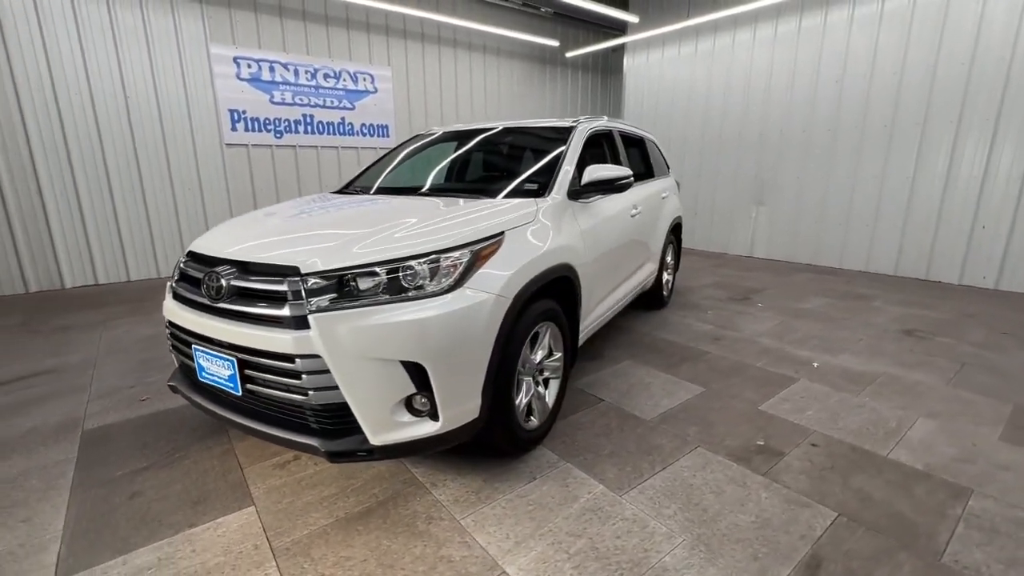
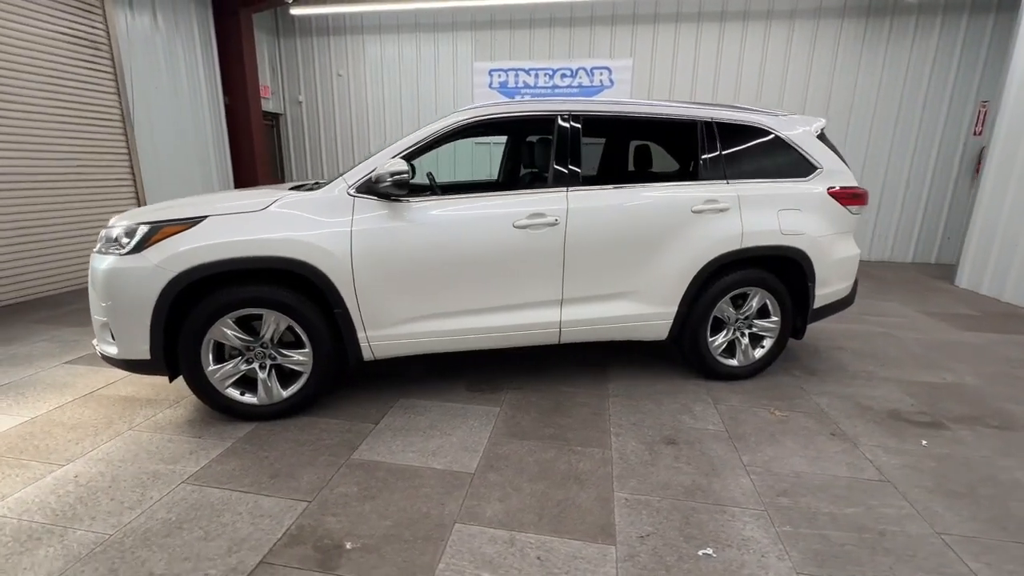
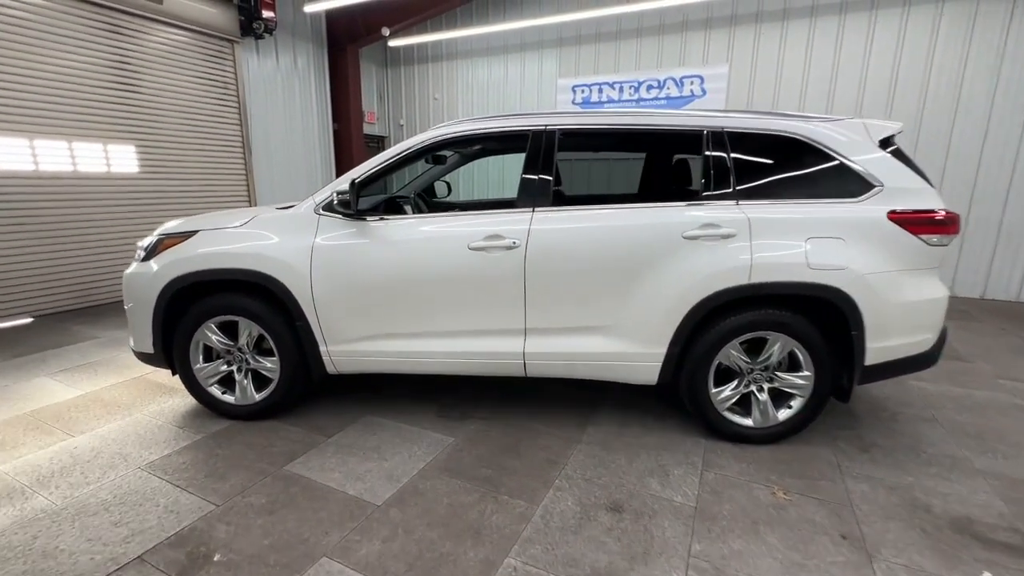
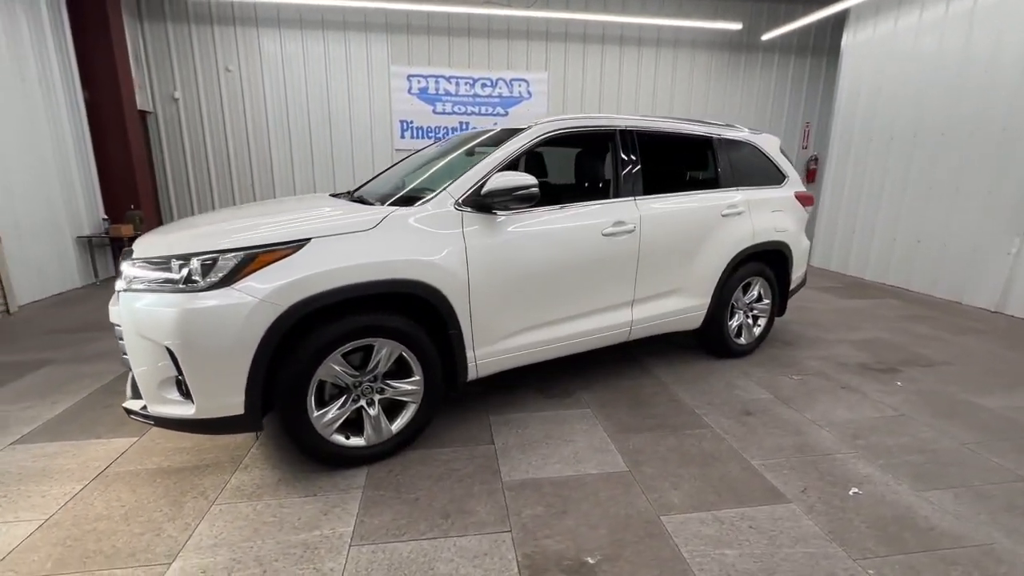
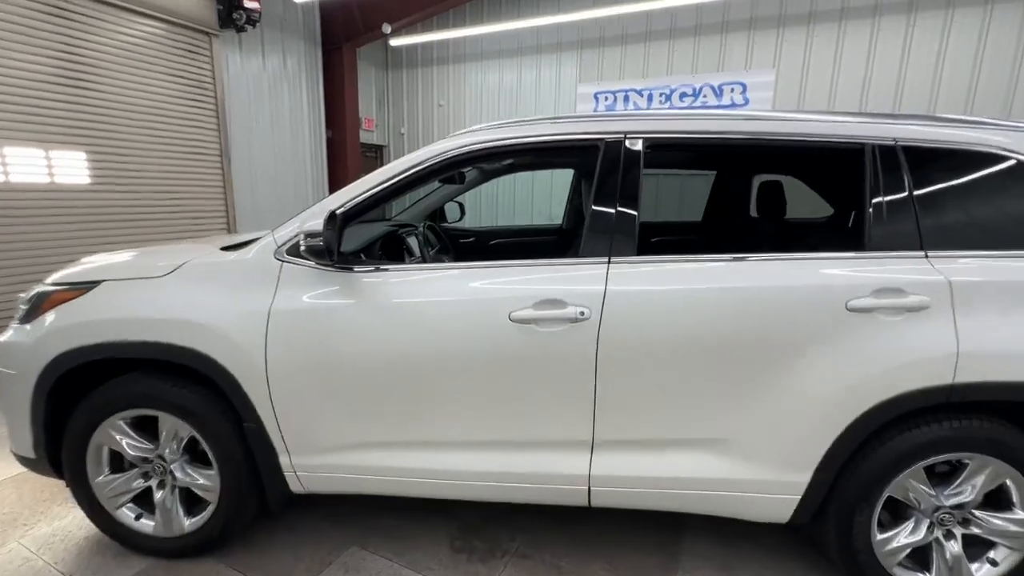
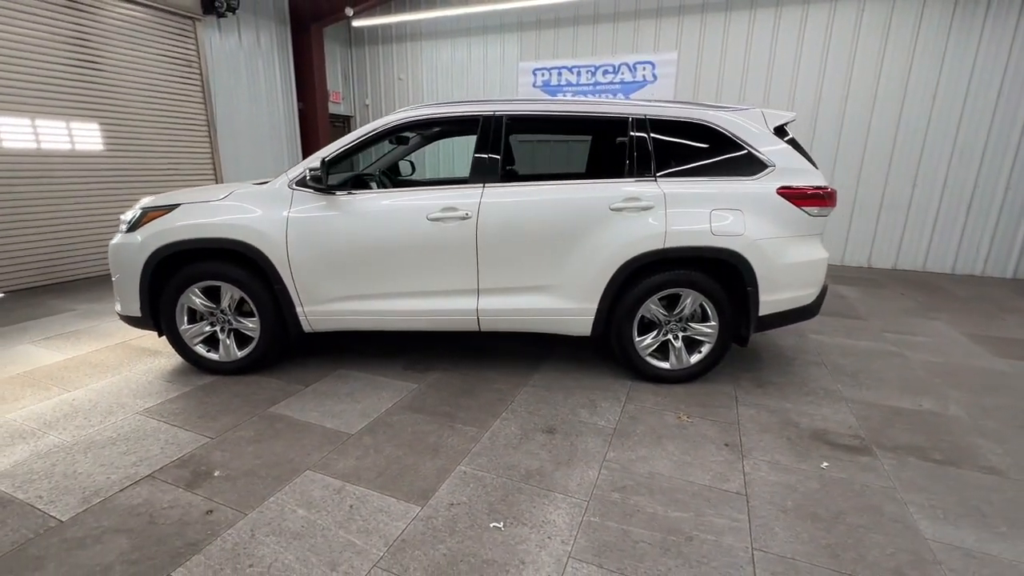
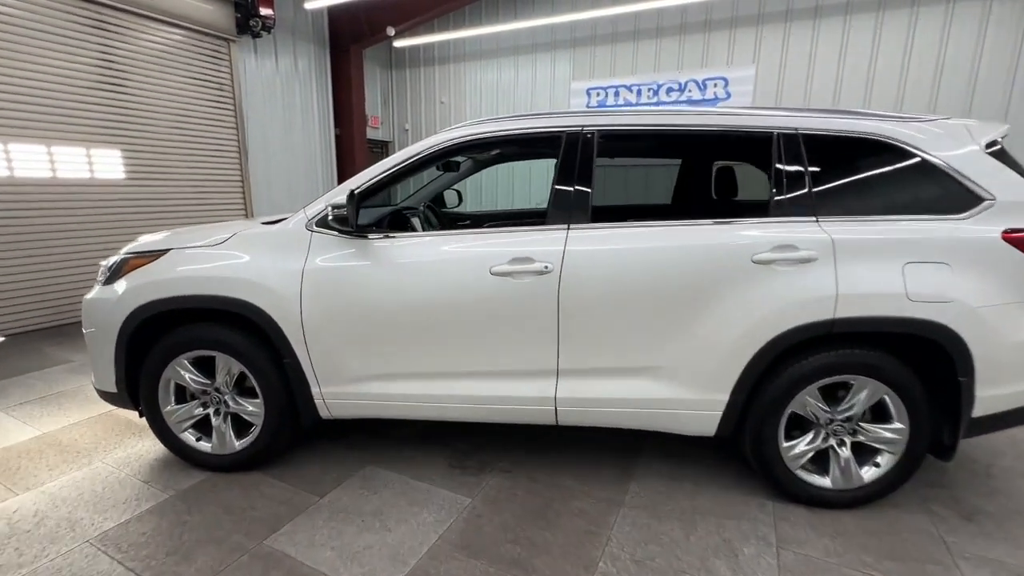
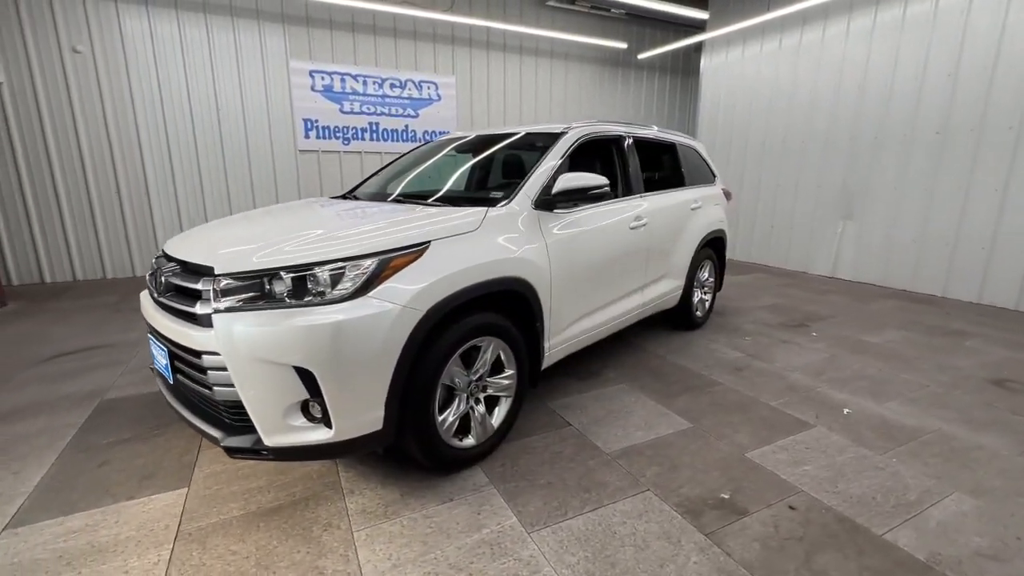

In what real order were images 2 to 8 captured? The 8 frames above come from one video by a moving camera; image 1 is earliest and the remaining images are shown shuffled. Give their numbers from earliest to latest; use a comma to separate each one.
8, 4, 2, 6, 3, 7, 5
